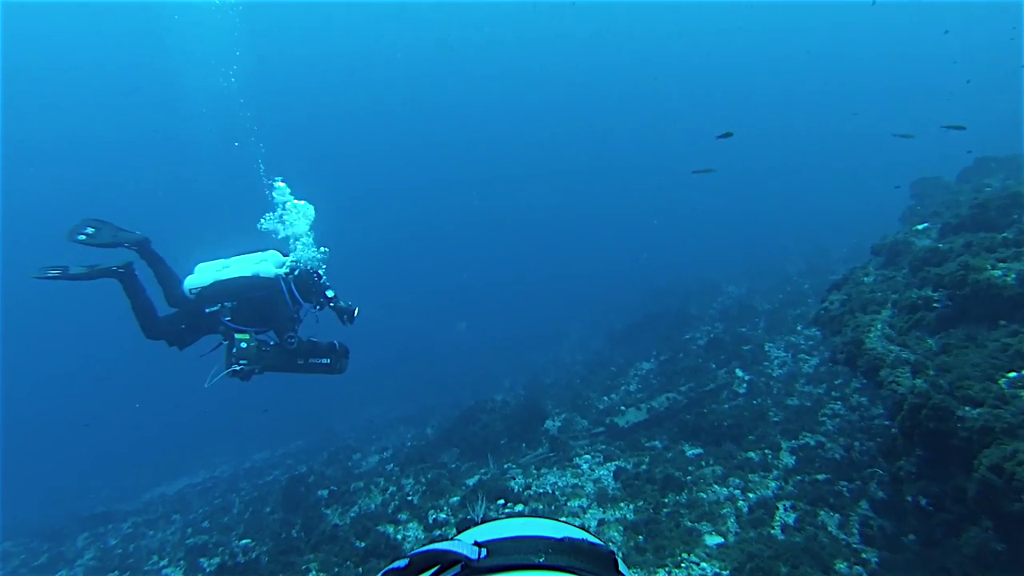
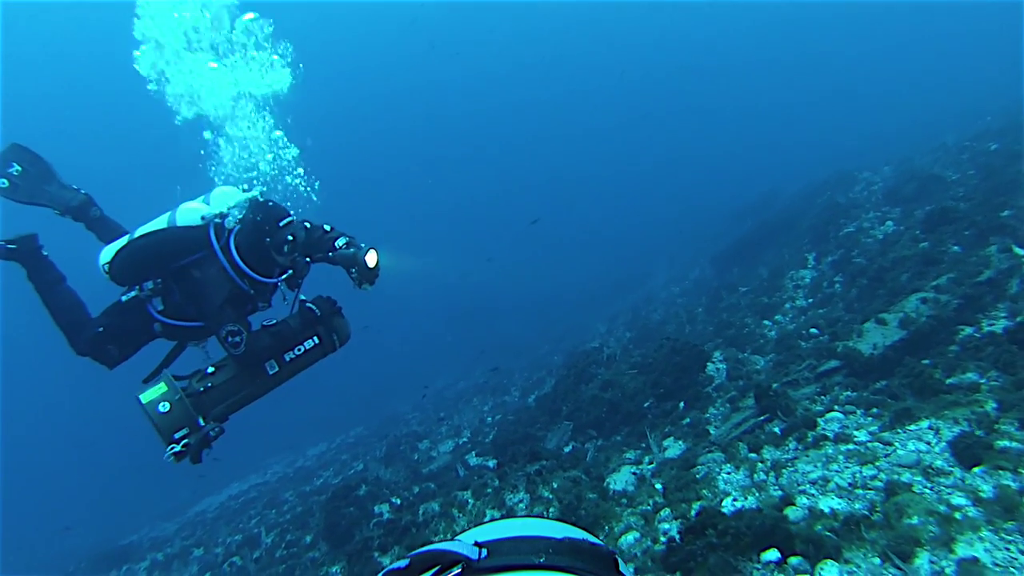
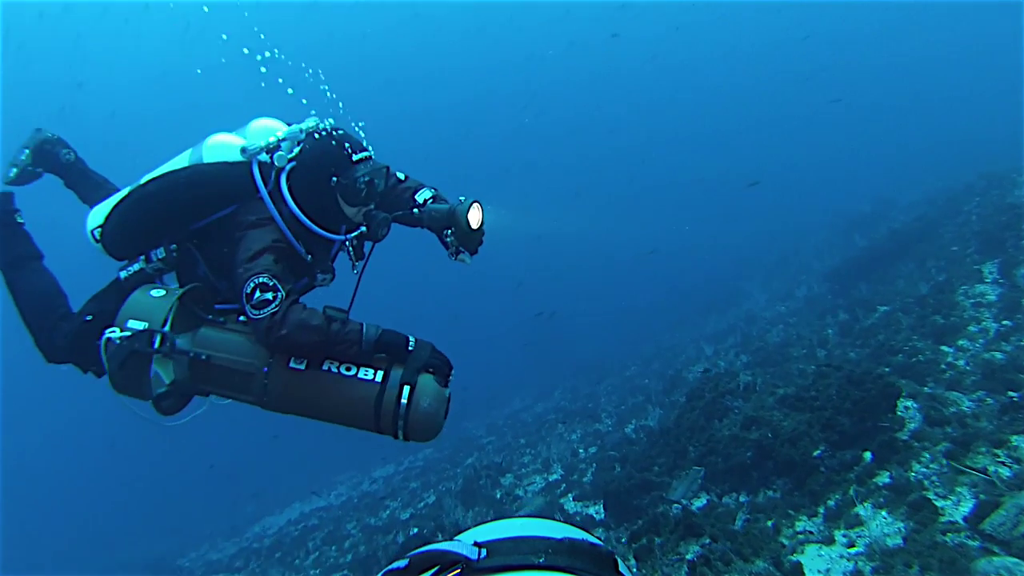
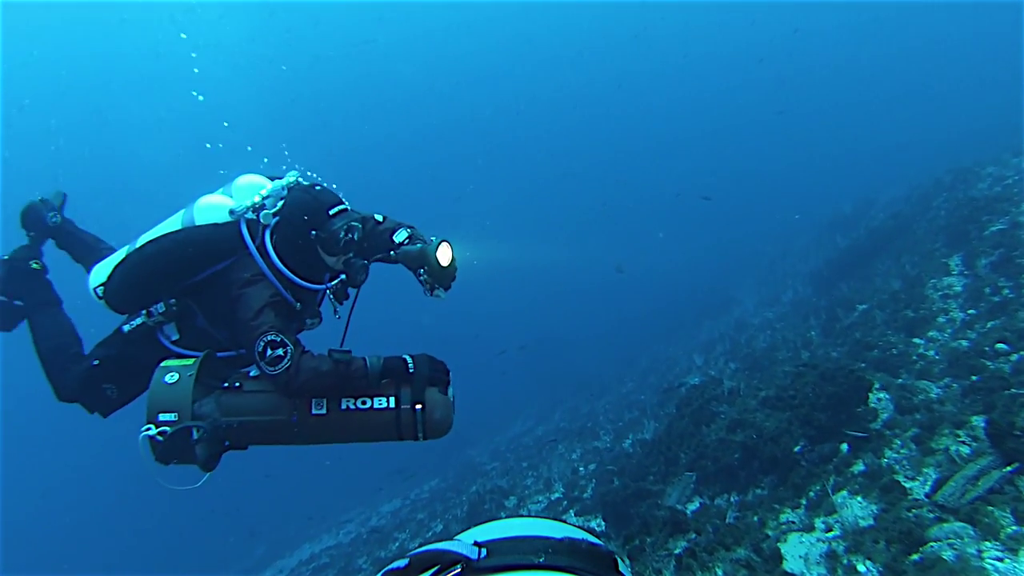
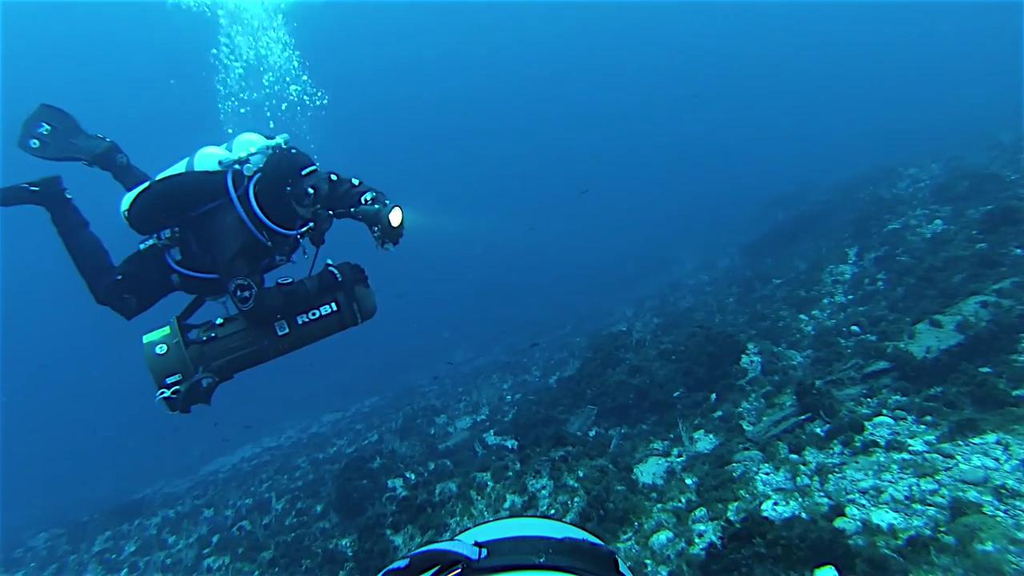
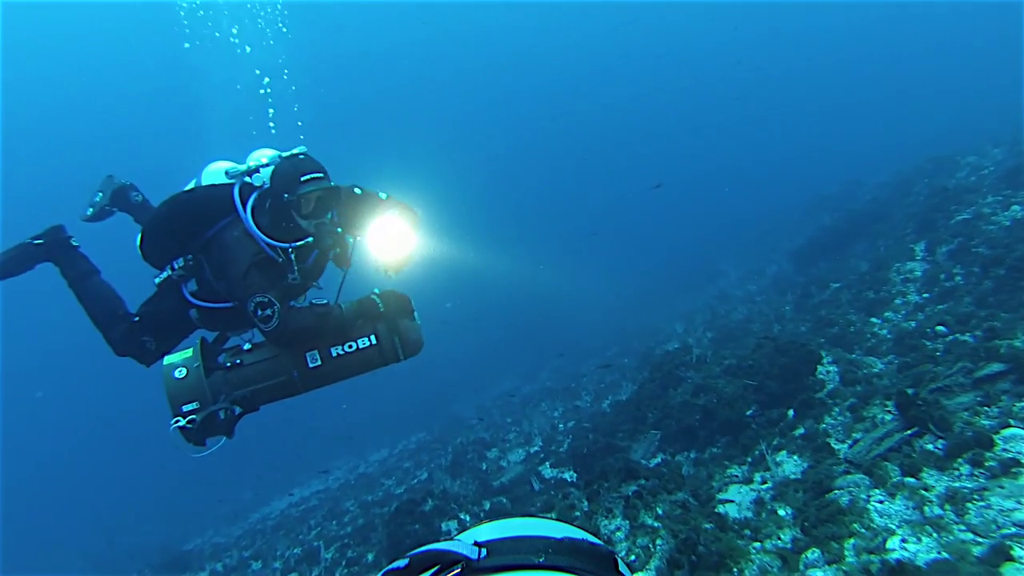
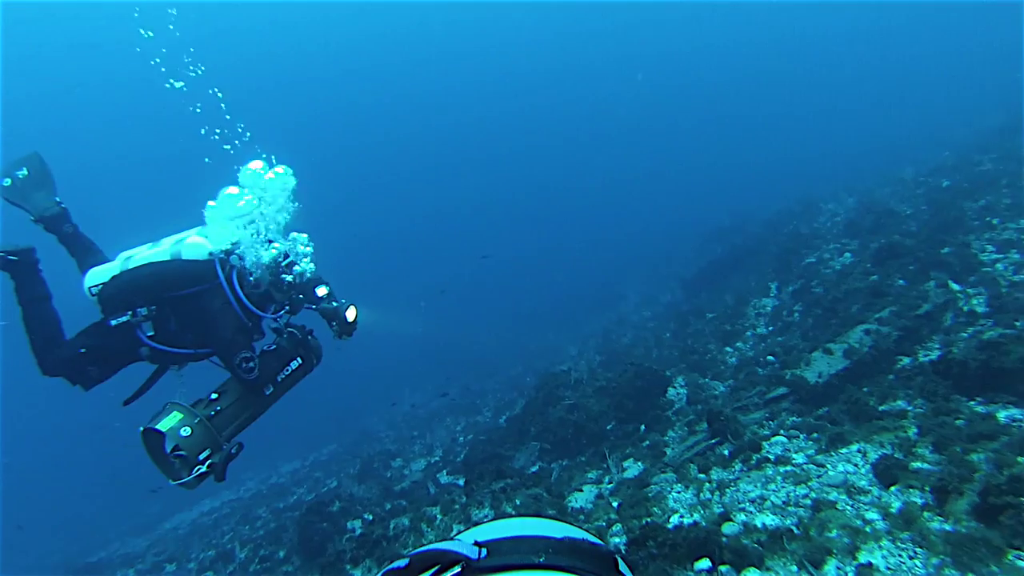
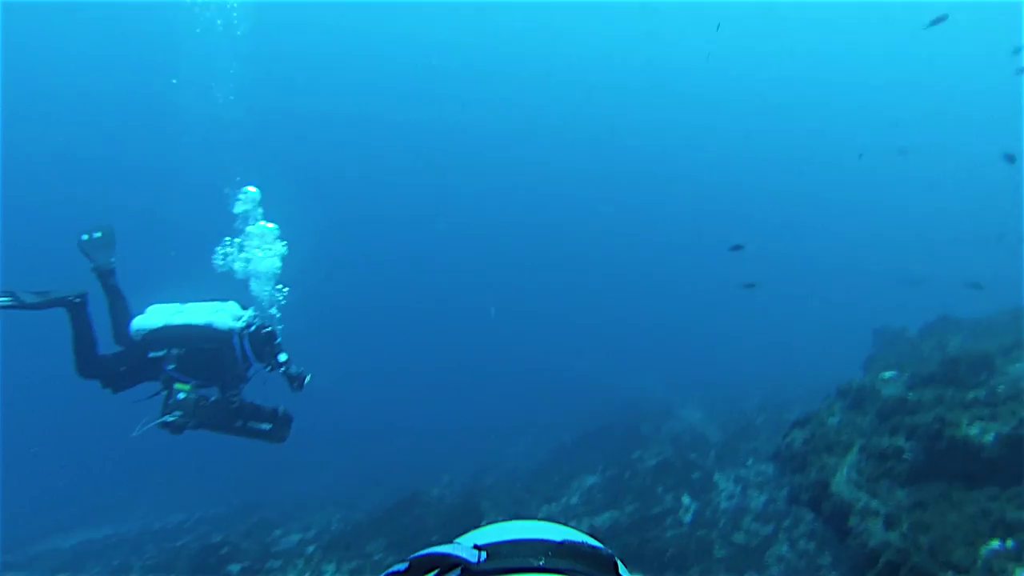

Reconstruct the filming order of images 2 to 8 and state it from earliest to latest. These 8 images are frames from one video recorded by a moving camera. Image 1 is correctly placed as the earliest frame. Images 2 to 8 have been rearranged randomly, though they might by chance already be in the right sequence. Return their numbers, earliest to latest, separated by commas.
8, 7, 2, 5, 6, 4, 3
